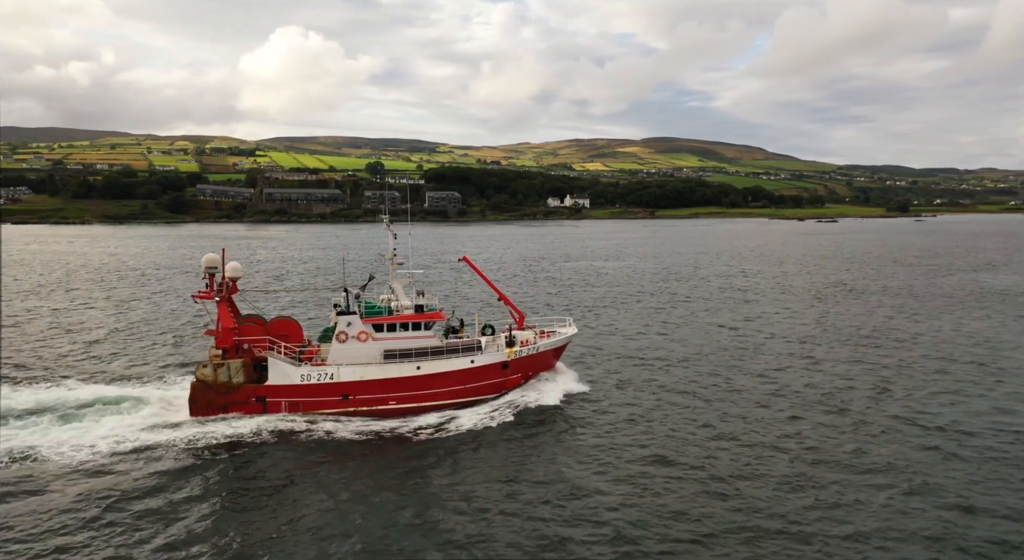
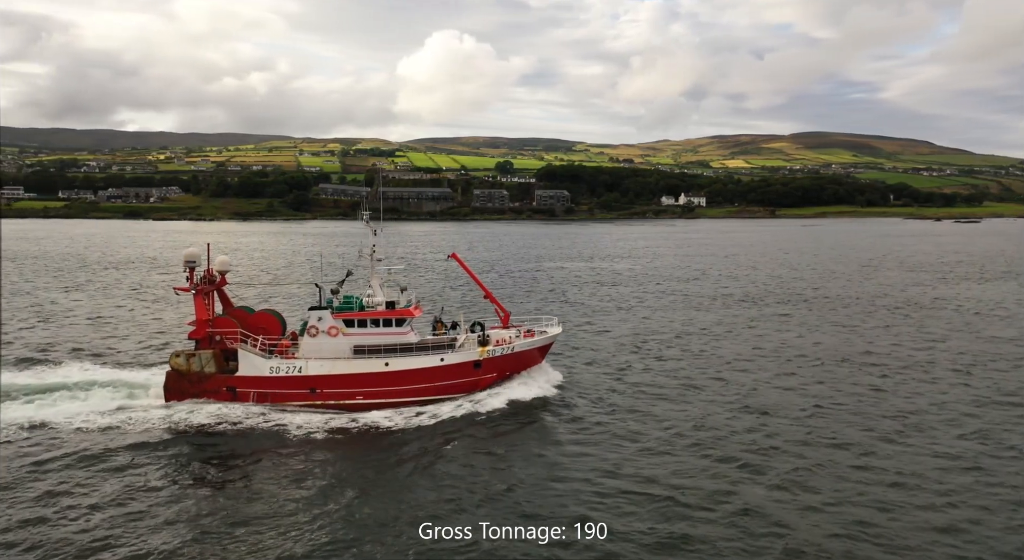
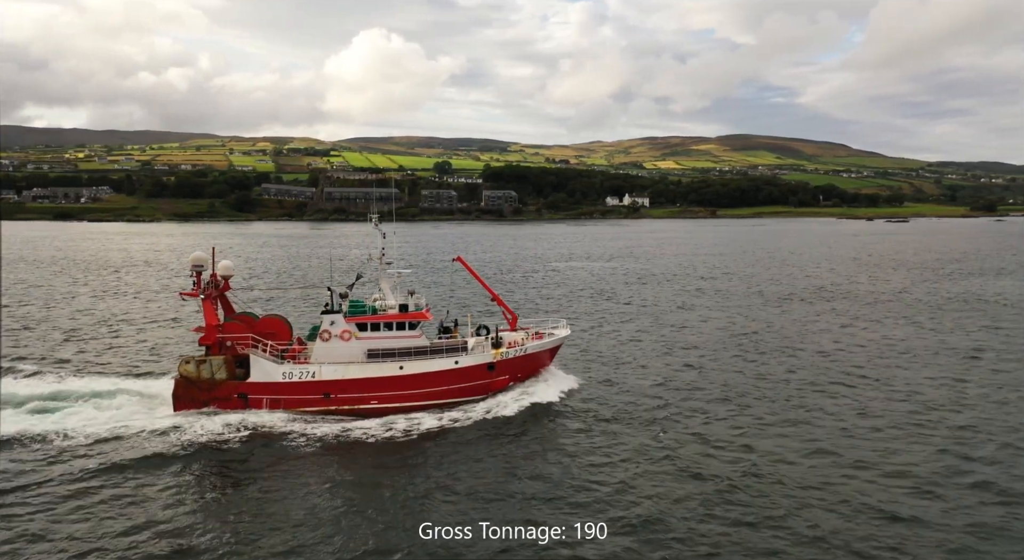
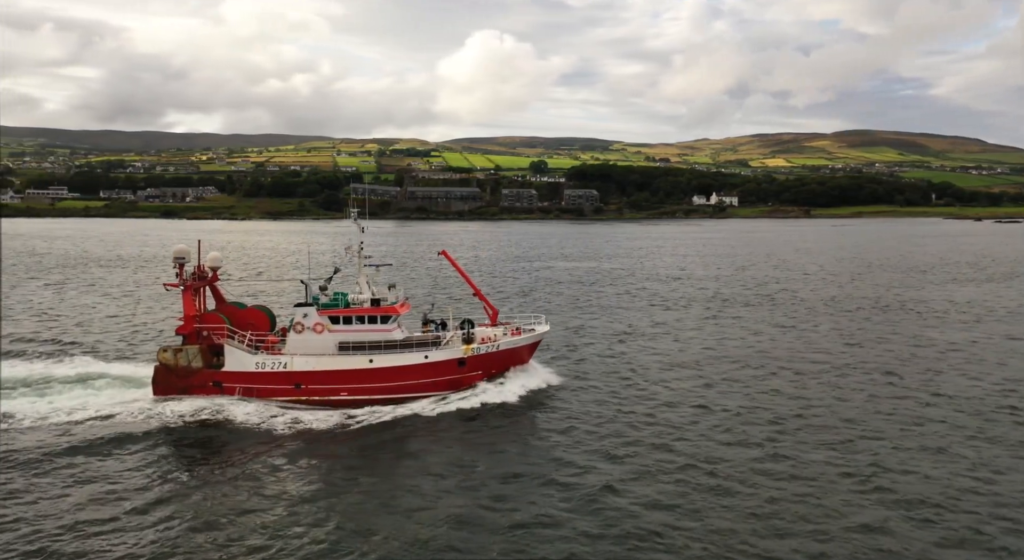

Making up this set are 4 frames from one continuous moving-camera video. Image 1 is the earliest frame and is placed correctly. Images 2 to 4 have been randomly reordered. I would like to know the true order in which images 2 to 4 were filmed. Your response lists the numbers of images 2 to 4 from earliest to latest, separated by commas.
3, 2, 4
